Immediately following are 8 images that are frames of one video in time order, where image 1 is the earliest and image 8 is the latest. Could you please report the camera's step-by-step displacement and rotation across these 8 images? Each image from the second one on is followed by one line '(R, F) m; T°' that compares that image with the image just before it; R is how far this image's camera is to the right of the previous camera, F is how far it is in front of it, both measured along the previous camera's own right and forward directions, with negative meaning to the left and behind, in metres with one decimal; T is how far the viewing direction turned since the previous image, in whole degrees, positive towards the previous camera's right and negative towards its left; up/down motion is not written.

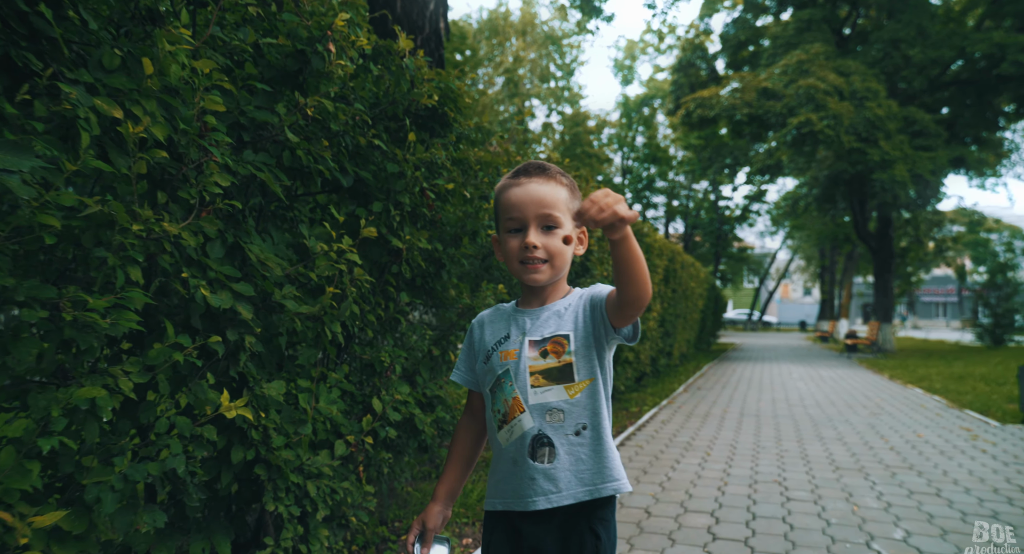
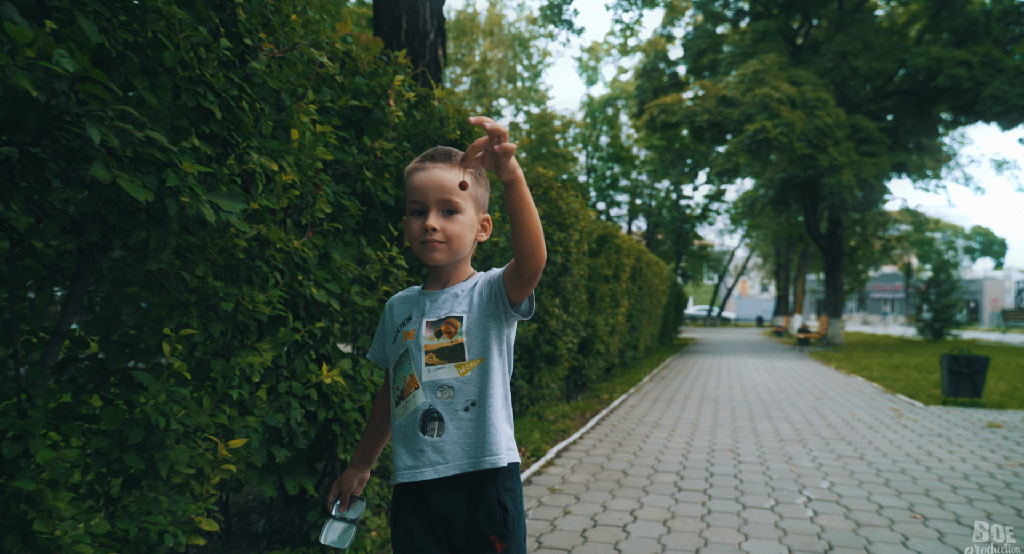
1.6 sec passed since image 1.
(-0.3, -0.8) m; +3°
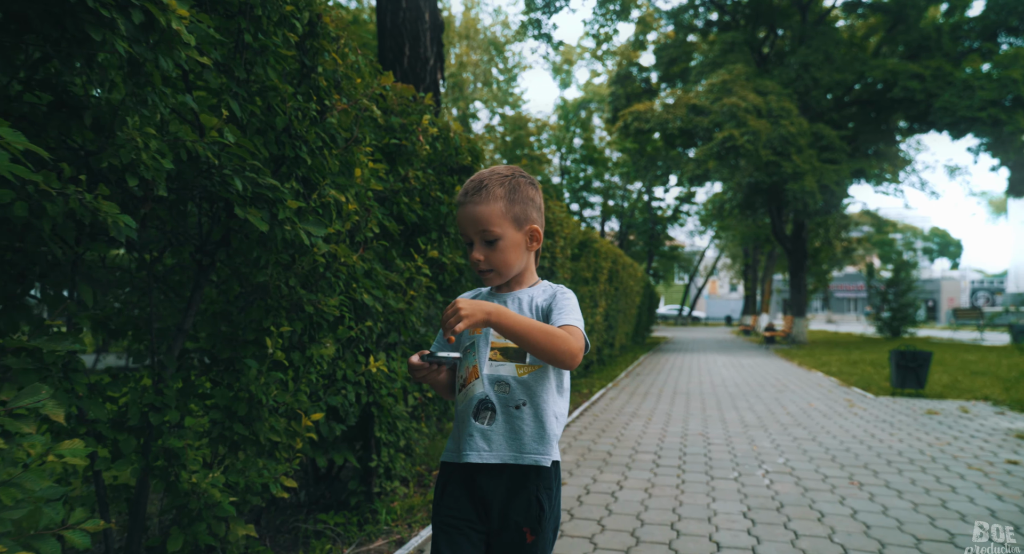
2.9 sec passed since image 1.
(-0.2, -0.7) m; +3°
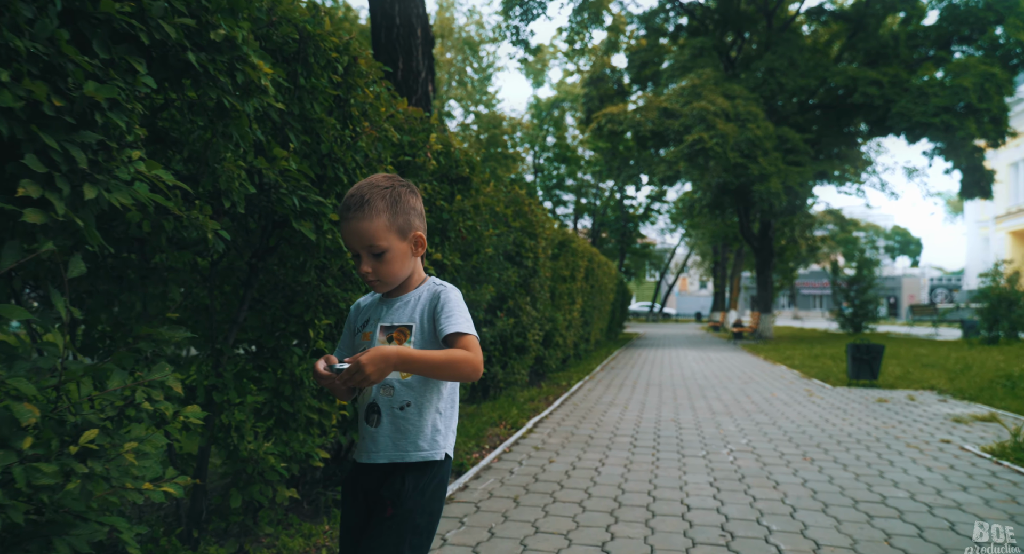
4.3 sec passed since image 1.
(-0.2, -0.6) m; +3°
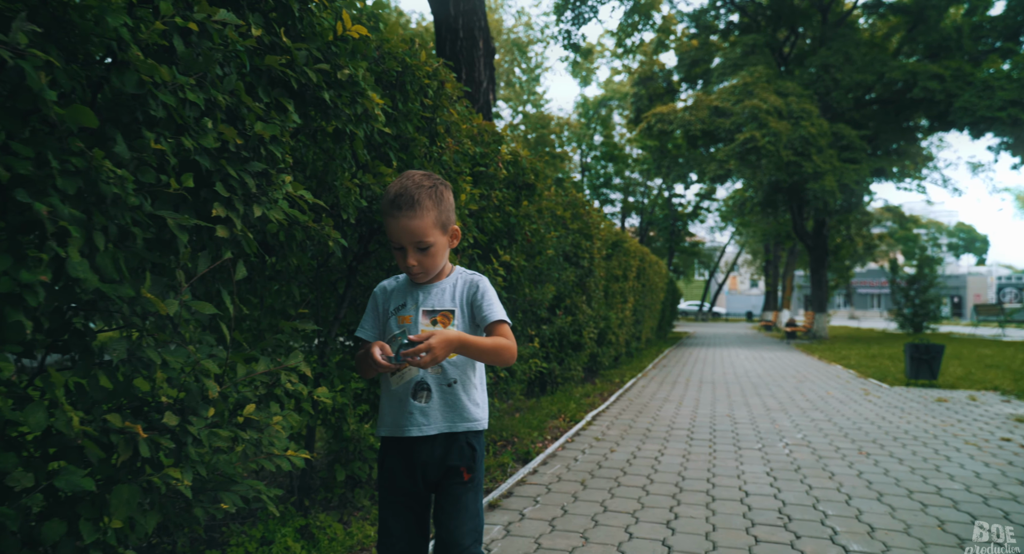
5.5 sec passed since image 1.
(-0.2, -0.3) m; -4°
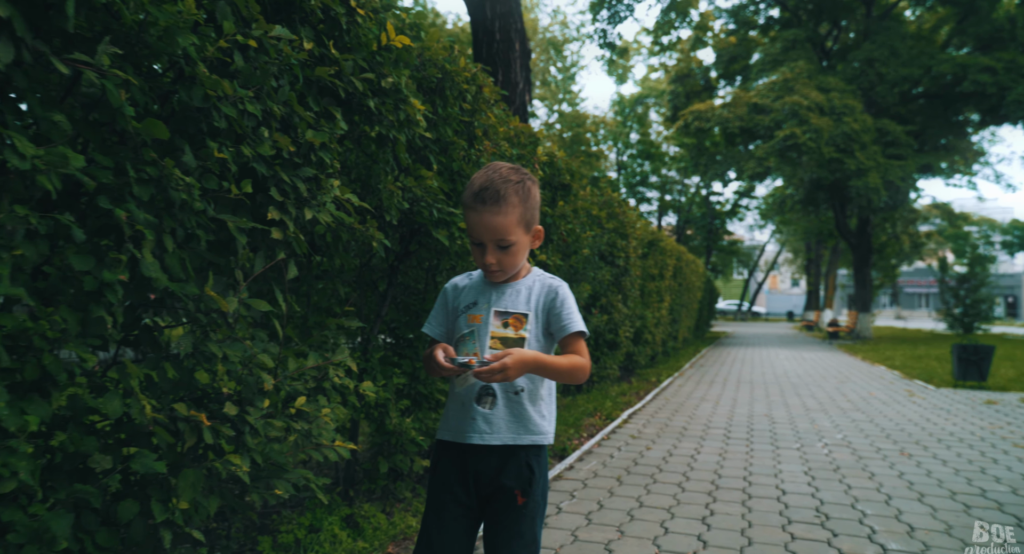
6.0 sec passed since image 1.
(0.0, -0.1) m; -3°
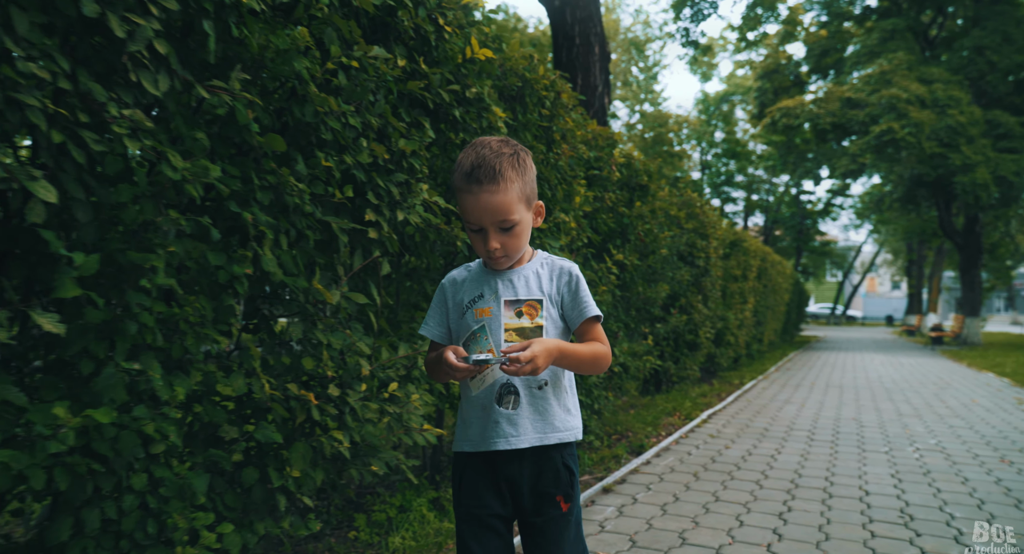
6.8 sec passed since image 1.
(0.0, -0.1) m; -7°
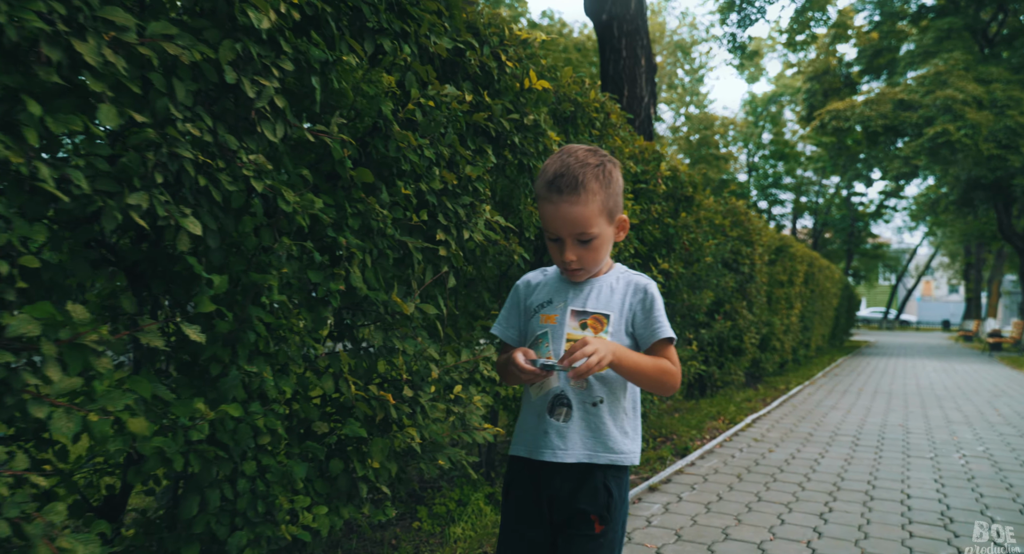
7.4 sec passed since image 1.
(-0.1, -0.3) m; -4°
